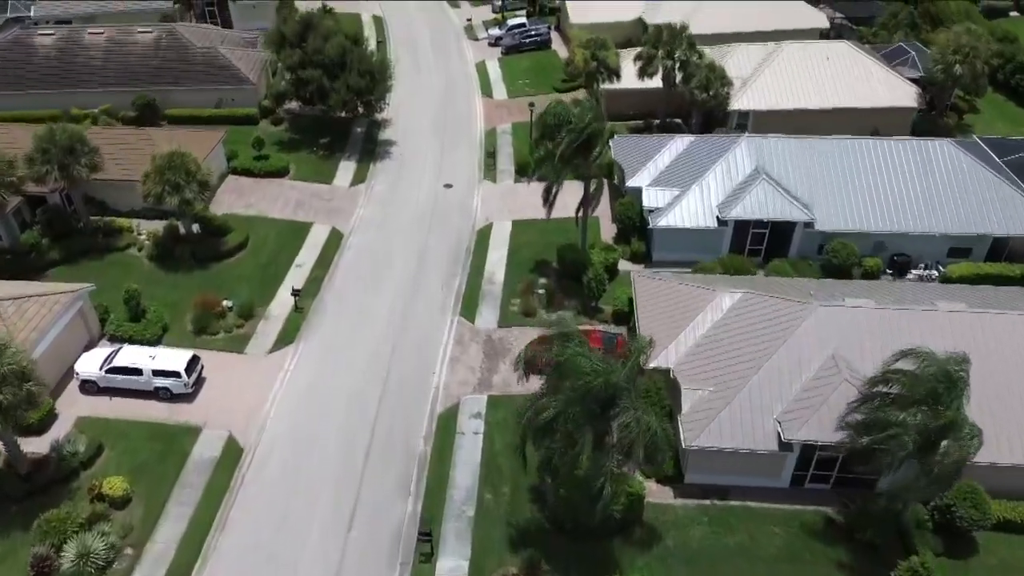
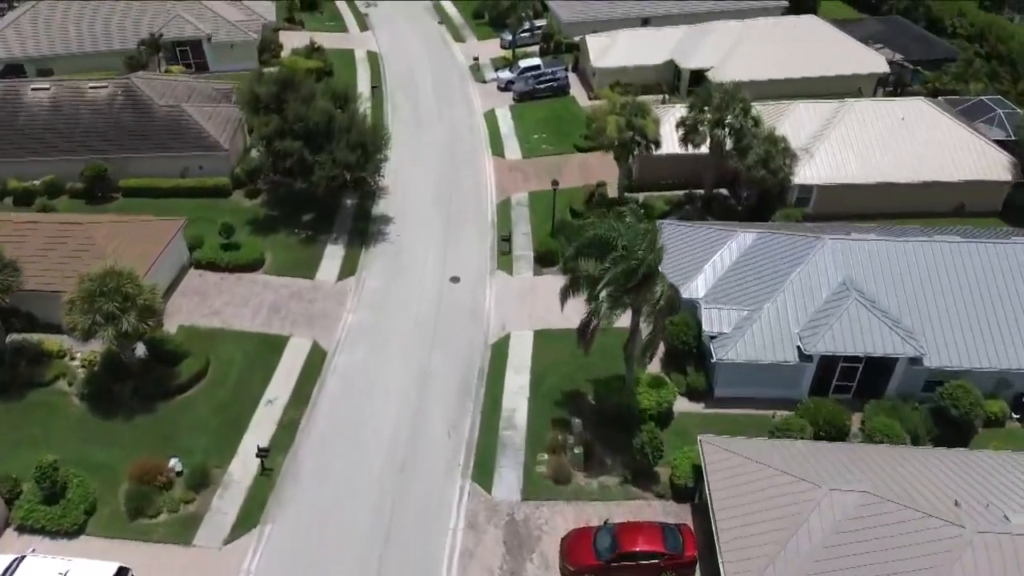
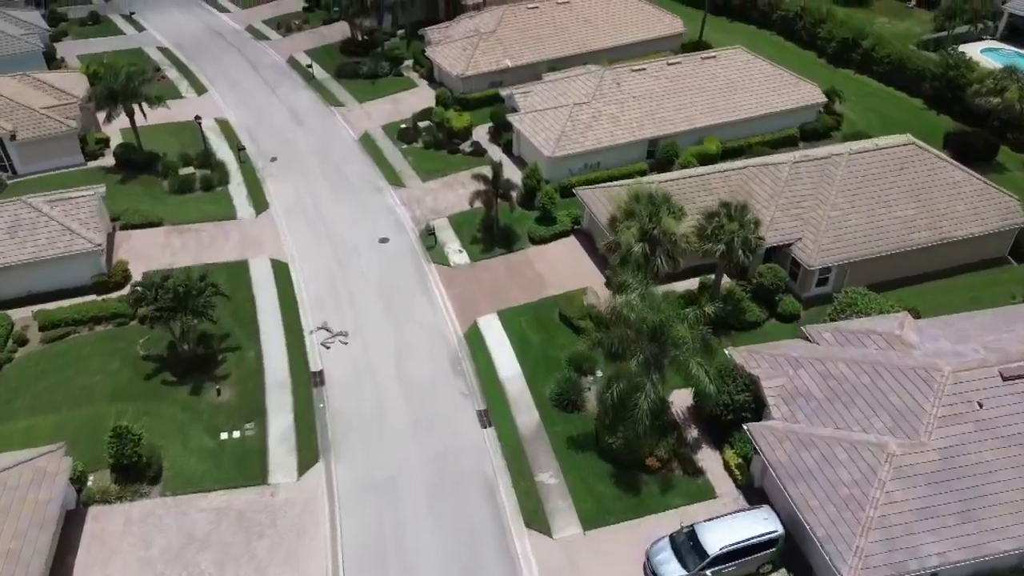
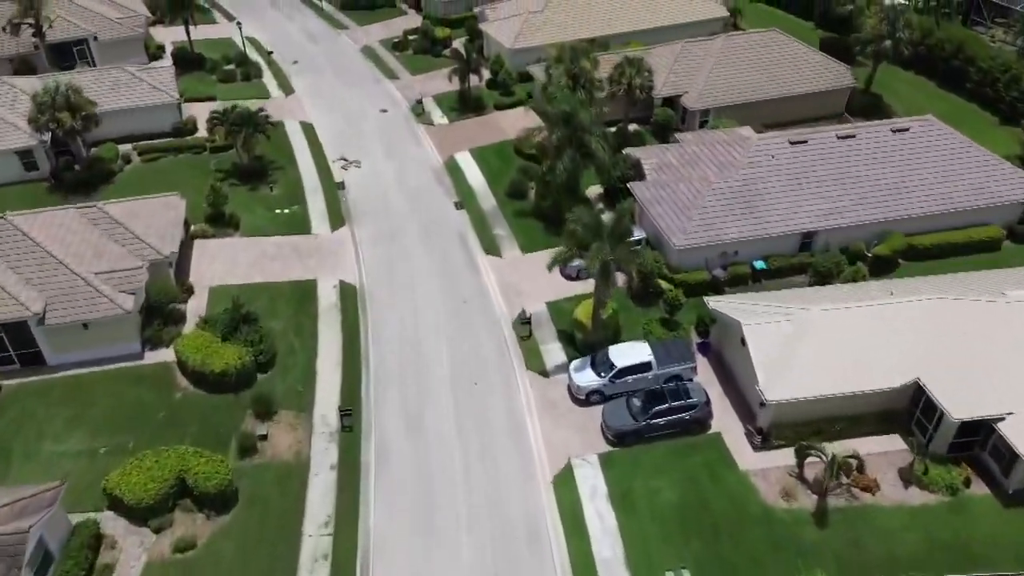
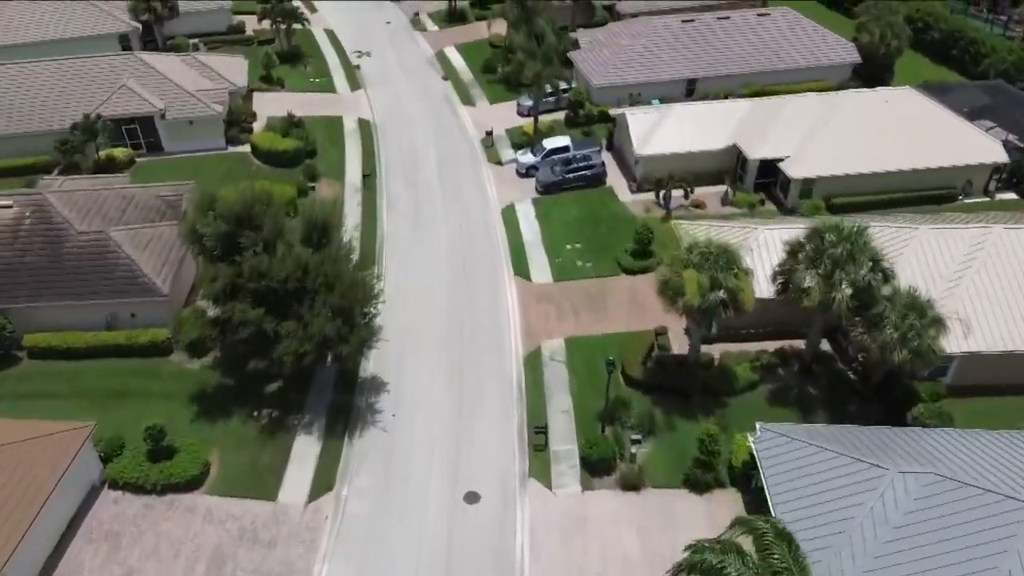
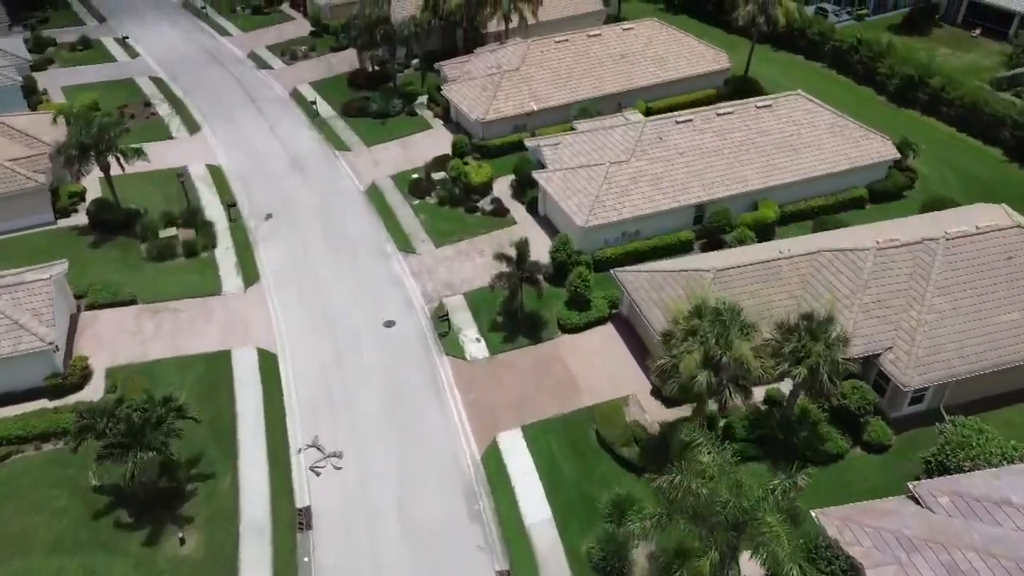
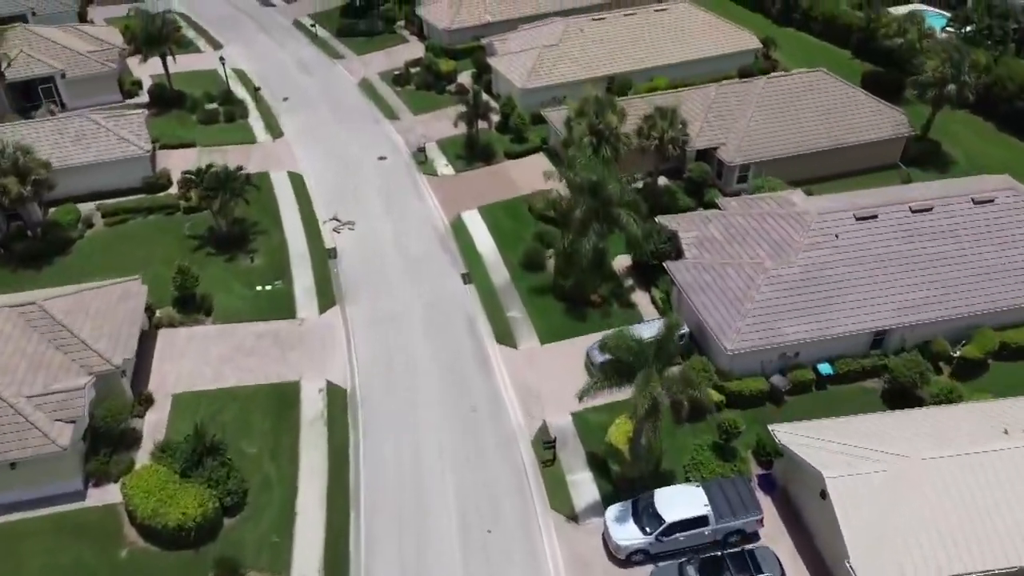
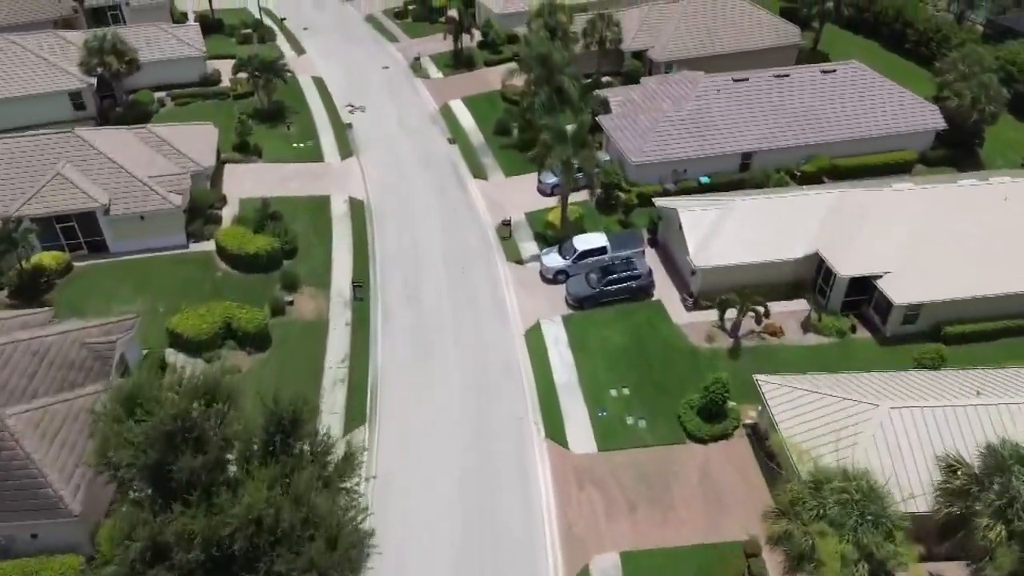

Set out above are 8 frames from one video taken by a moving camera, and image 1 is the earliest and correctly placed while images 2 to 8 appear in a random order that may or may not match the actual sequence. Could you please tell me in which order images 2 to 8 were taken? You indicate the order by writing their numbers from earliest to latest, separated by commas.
2, 5, 8, 4, 7, 3, 6
